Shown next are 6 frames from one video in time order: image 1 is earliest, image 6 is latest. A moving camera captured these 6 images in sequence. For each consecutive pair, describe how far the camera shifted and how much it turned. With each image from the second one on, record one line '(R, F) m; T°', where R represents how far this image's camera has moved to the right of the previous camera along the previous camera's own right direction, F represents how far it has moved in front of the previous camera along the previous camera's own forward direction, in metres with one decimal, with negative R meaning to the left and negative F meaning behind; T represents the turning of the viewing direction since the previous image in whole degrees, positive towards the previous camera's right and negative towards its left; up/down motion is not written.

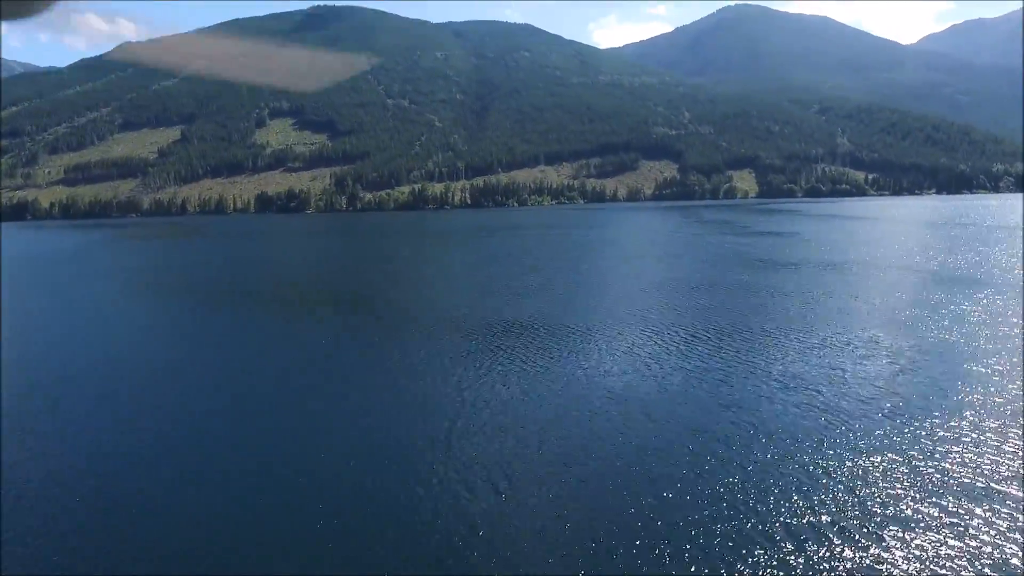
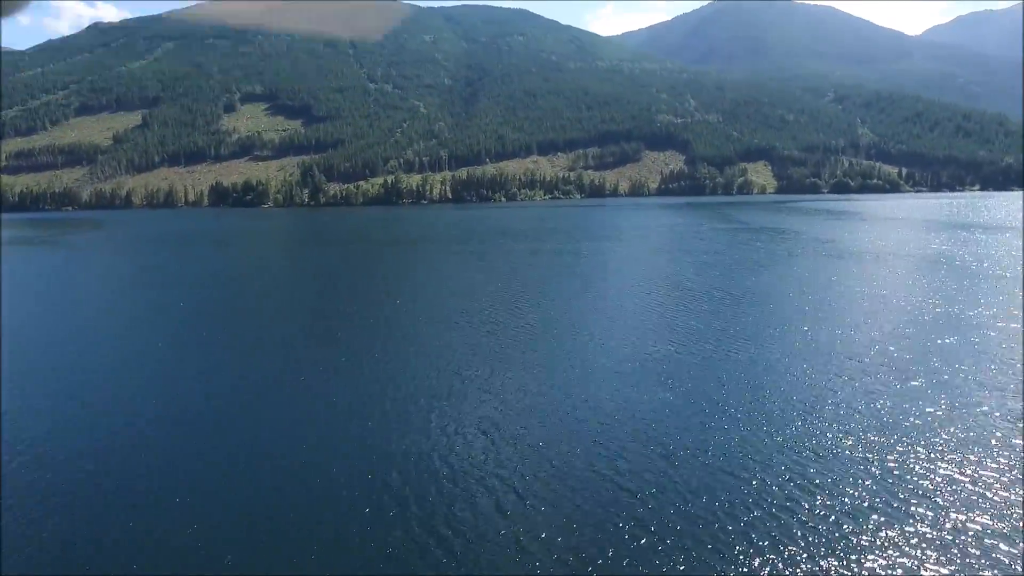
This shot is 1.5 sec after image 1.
(+1.0, +14.4) m; 0°
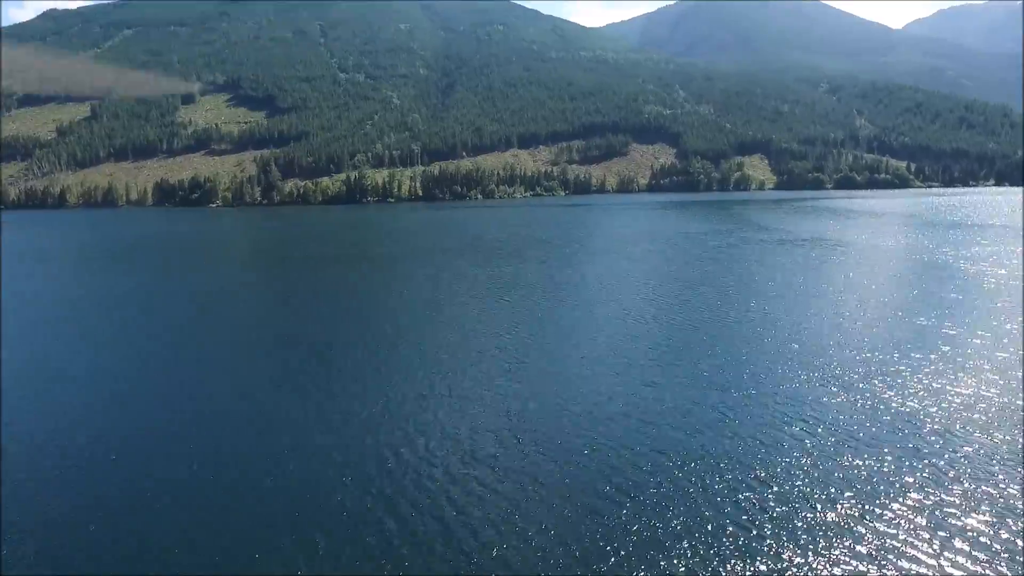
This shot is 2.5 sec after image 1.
(+0.6, +9.7) m; +1°
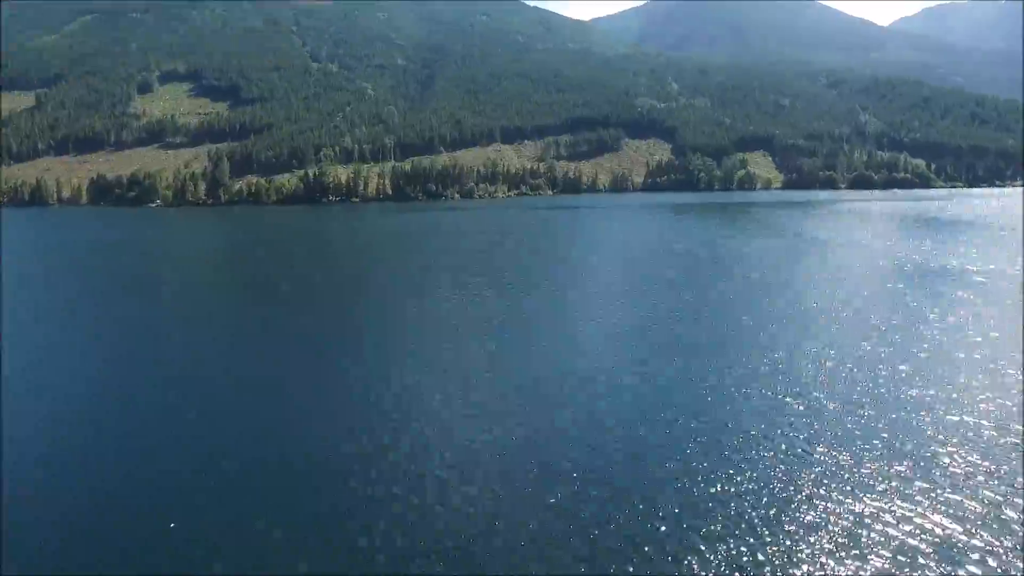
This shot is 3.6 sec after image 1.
(+0.5, +10.3) m; +1°
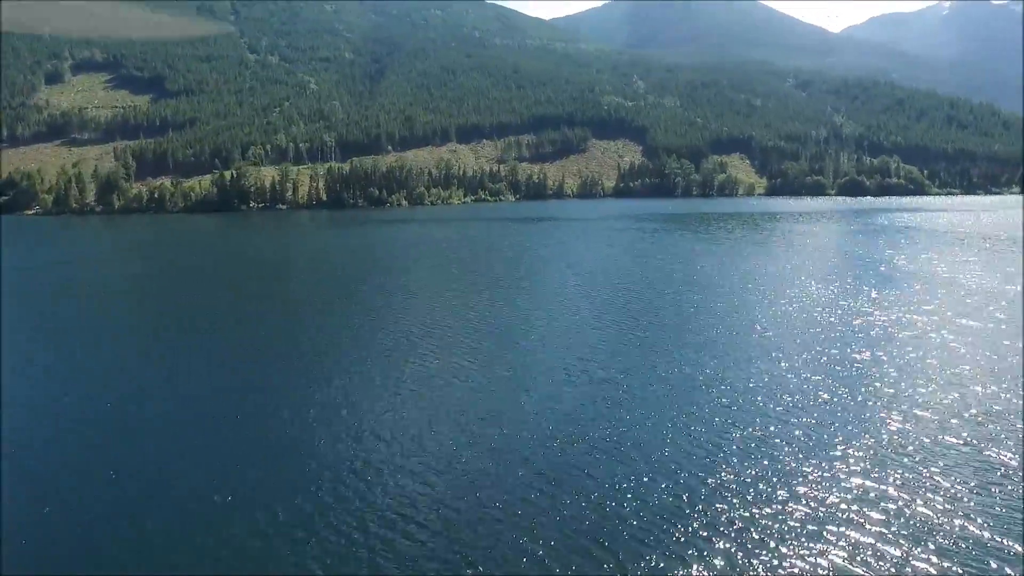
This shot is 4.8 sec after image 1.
(0.0, +11.3) m; +4°
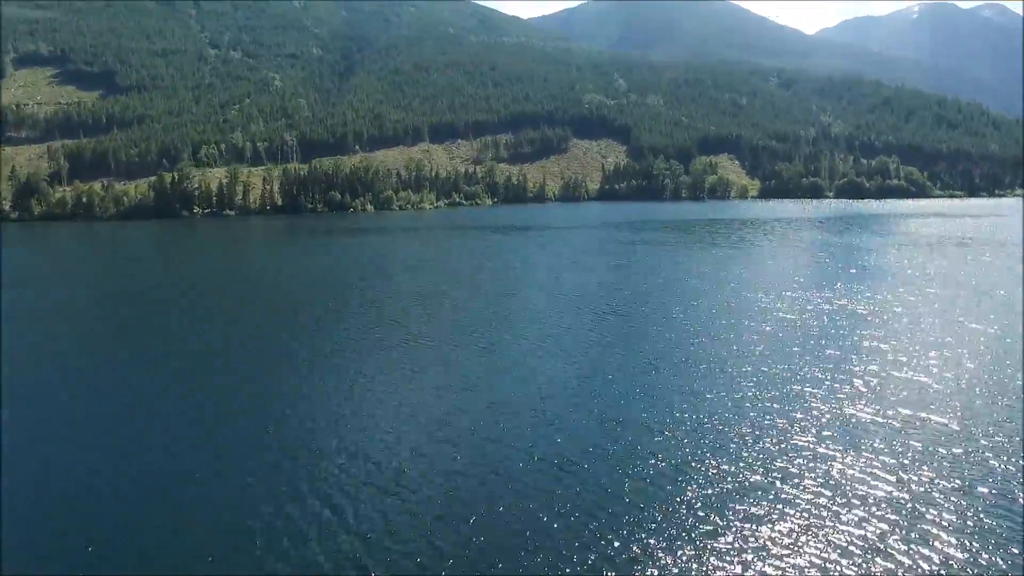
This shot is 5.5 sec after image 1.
(-0.1, +6.8) m; +2°
